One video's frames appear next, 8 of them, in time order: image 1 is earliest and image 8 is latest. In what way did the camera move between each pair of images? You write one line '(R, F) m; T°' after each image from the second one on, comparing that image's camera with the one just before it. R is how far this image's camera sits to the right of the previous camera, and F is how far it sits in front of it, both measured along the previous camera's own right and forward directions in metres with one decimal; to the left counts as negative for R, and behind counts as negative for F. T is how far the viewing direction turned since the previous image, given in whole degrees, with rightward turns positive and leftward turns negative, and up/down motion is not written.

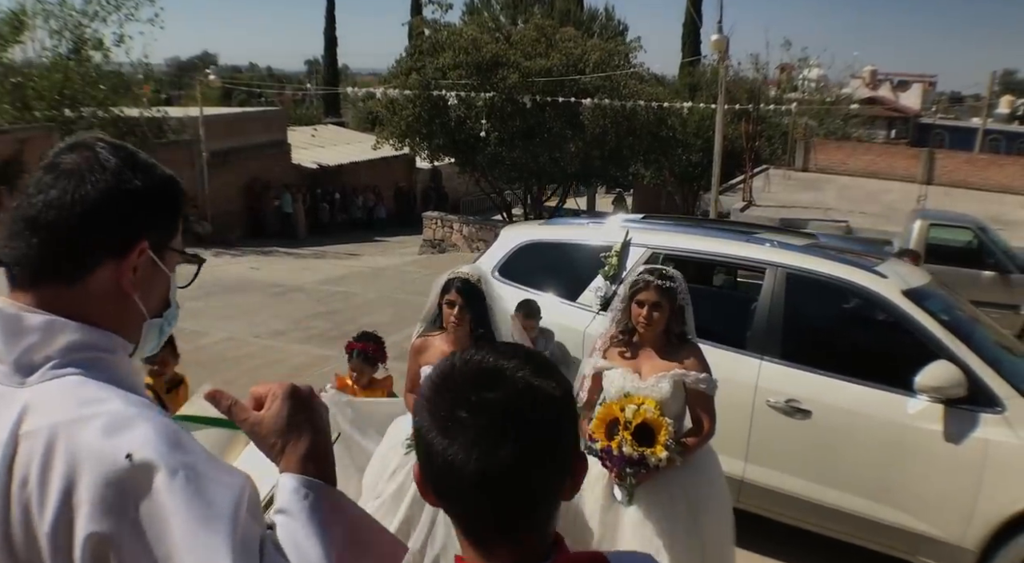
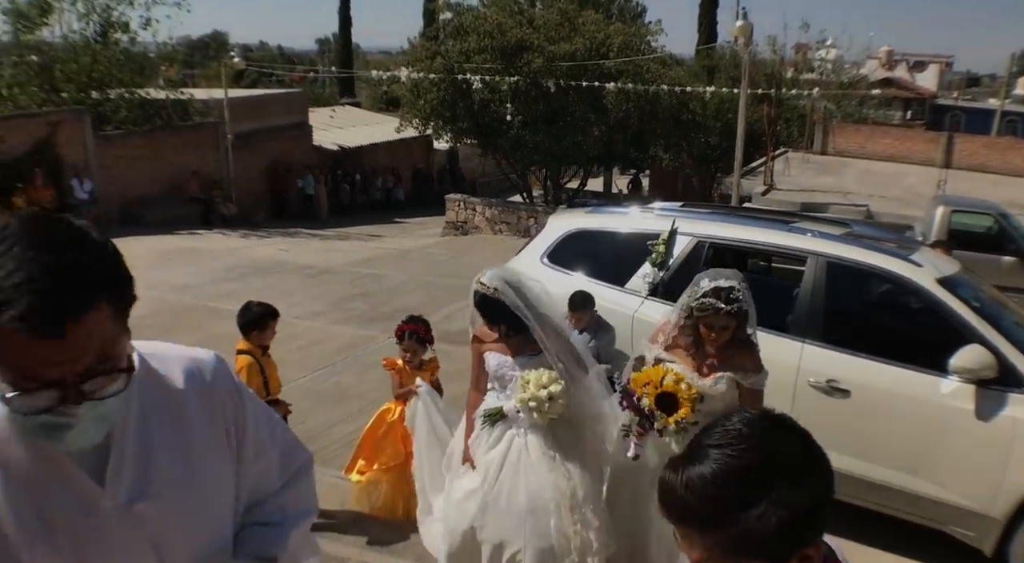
(-0.3, -0.2) m; 0°
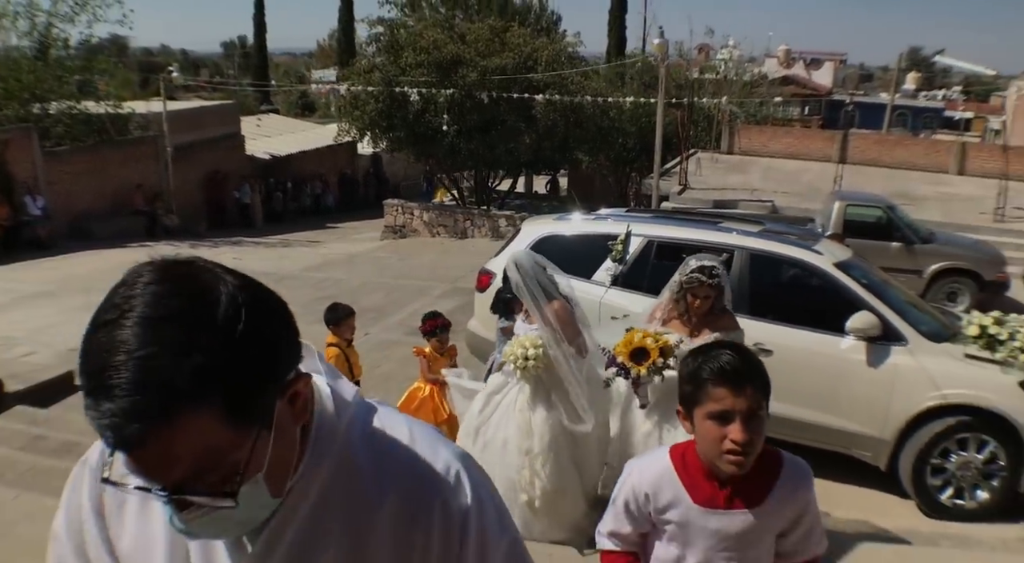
(-0.6, -0.8) m; +8°
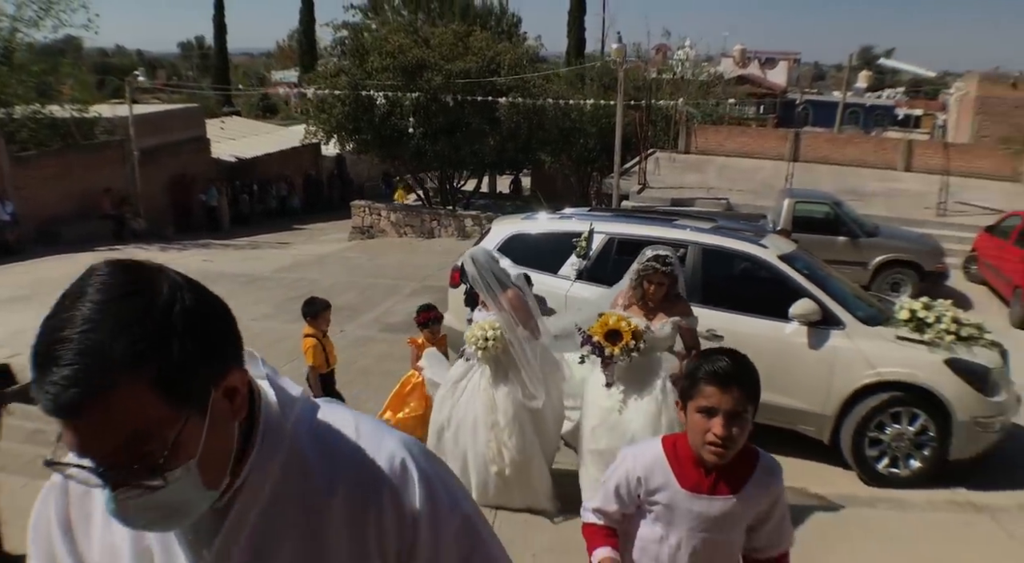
(-0.1, -0.4) m; +3°
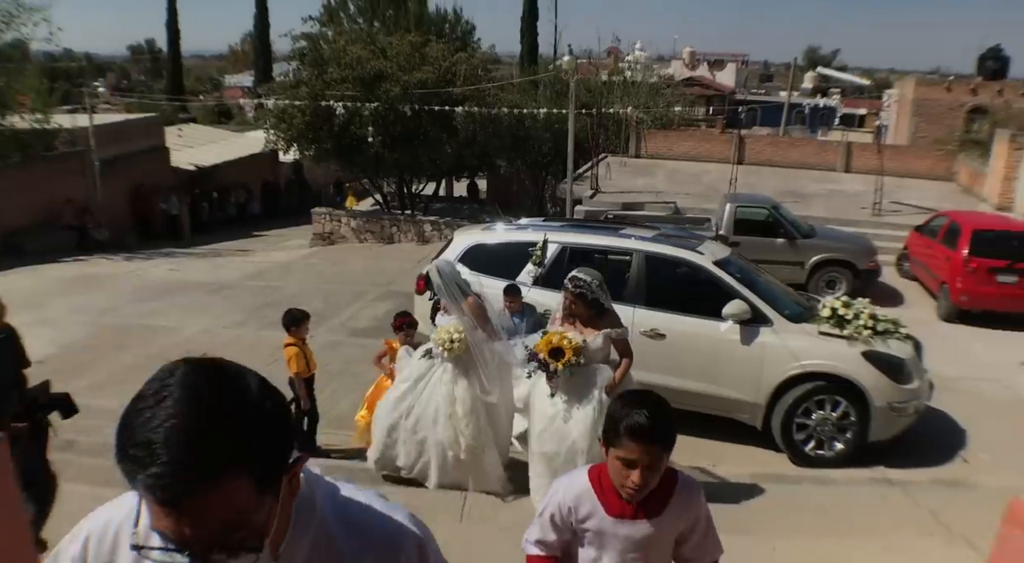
(0.0, -0.5) m; +3°
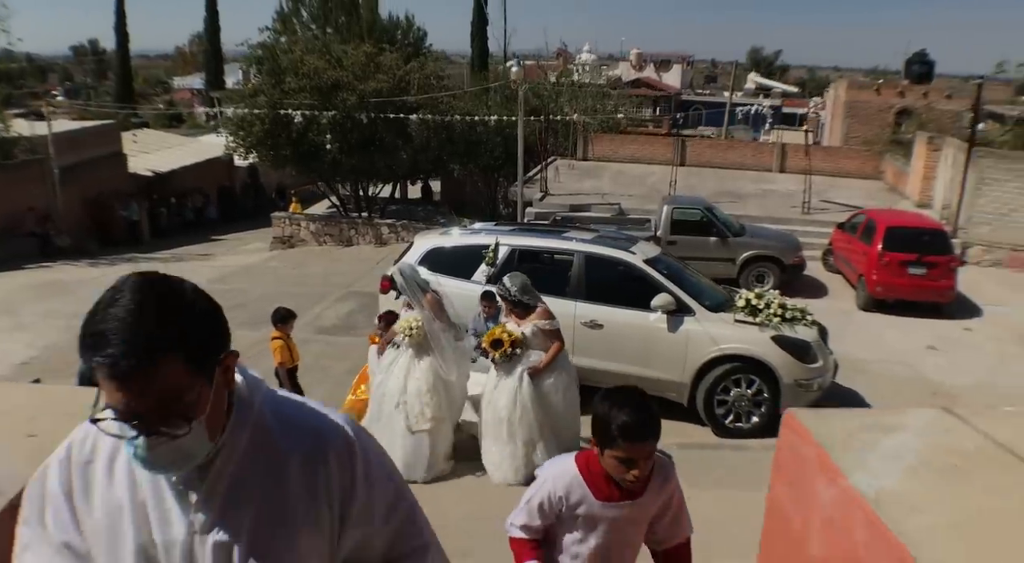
(0.0, -0.8) m; +4°
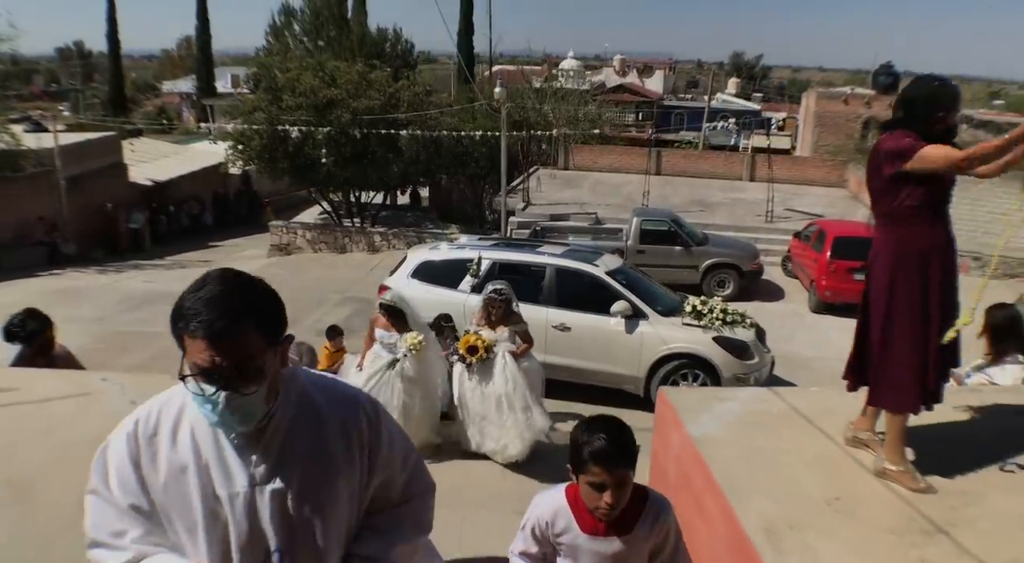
(+0.1, -1.3) m; +1°
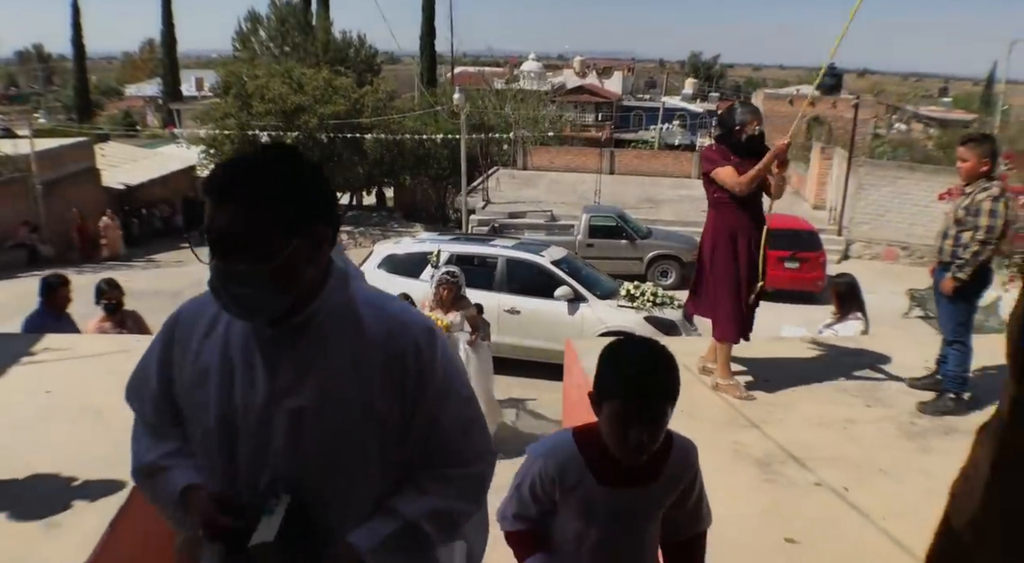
(+0.2, -1.2) m; +3°
